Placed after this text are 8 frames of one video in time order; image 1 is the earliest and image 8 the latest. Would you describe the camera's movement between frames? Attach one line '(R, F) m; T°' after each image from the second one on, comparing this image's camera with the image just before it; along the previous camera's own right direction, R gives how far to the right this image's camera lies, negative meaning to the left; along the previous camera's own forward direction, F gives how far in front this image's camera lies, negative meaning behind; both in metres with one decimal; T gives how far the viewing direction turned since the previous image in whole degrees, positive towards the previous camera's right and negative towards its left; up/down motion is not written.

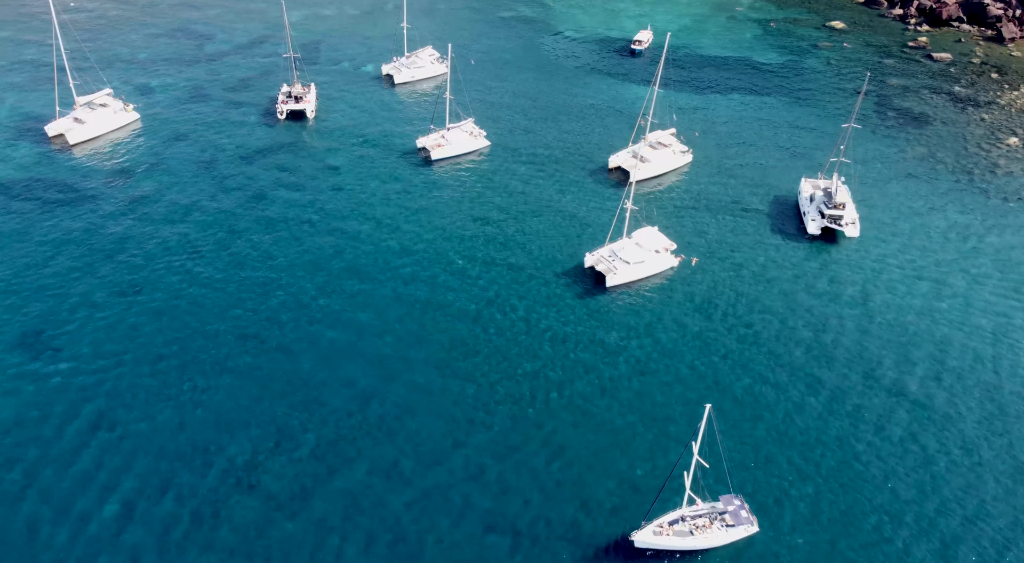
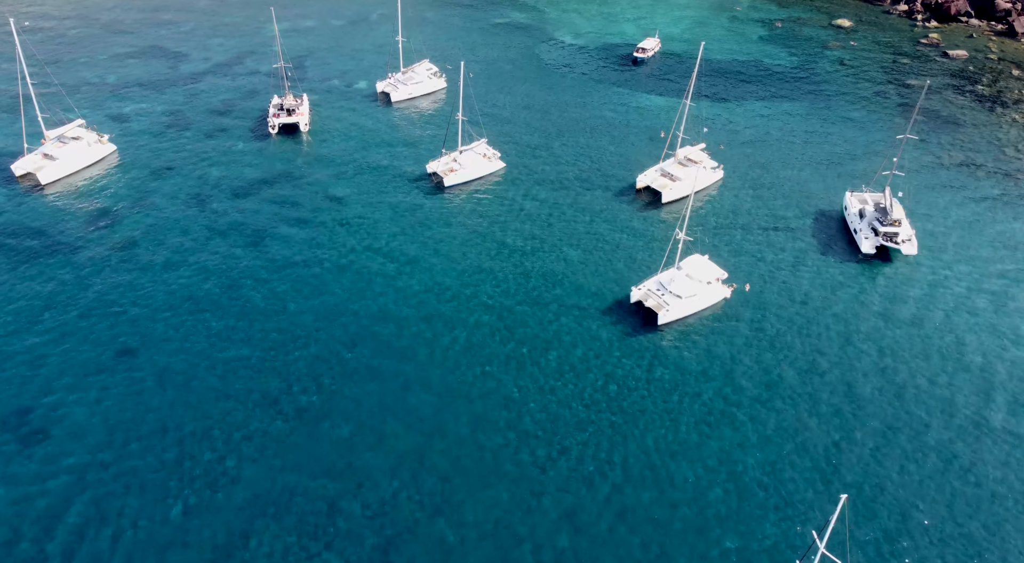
(-8.0, +9.1) m; +2°
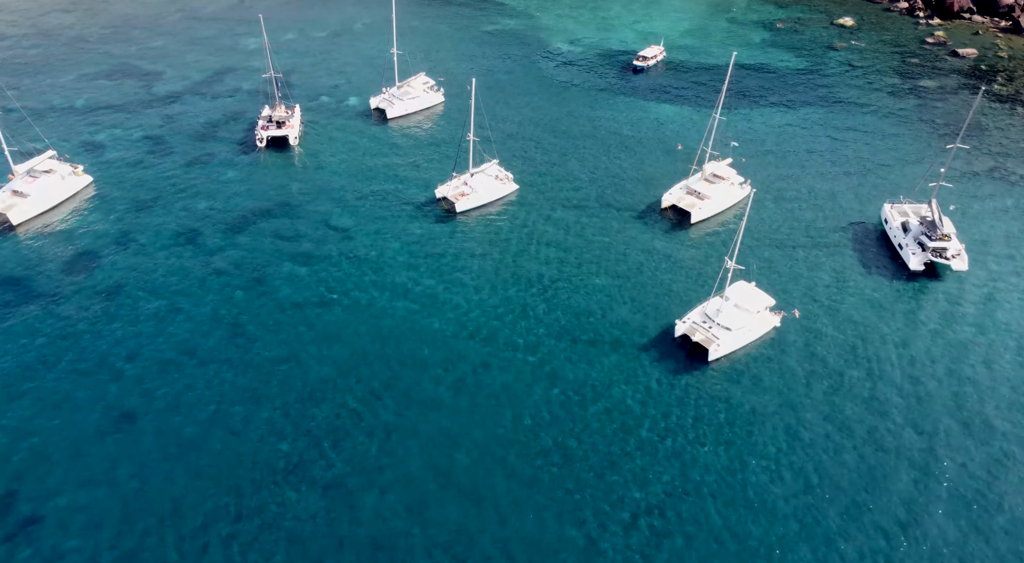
(-6.7, +7.5) m; +2°
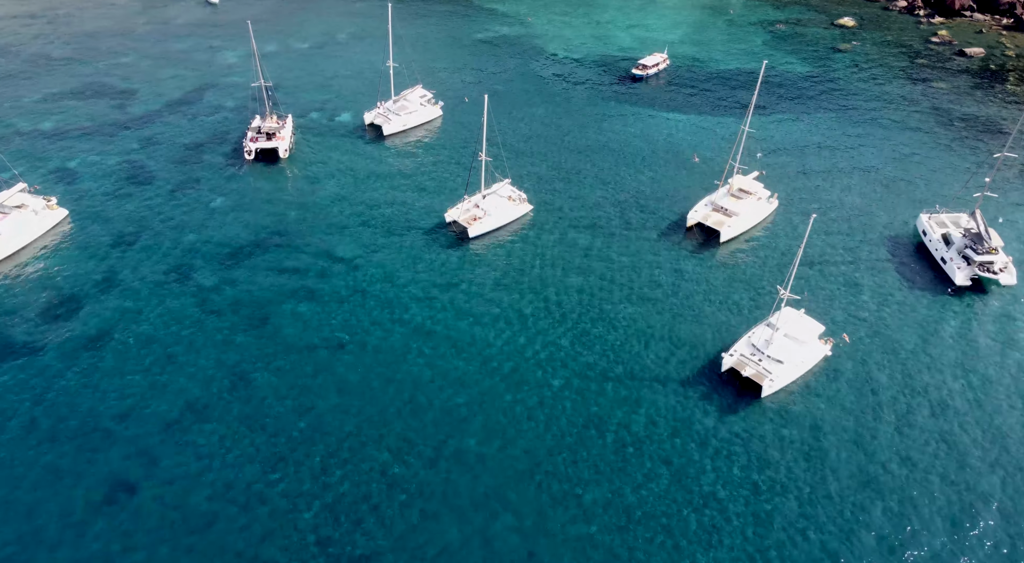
(-6.0, +6.7) m; +2°
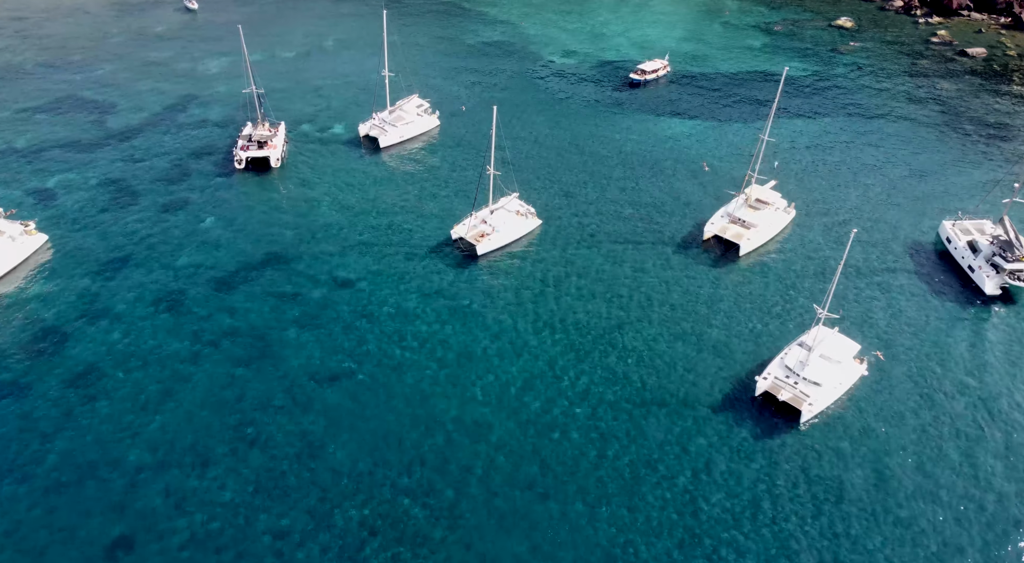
(-3.9, +4.5) m; +2°
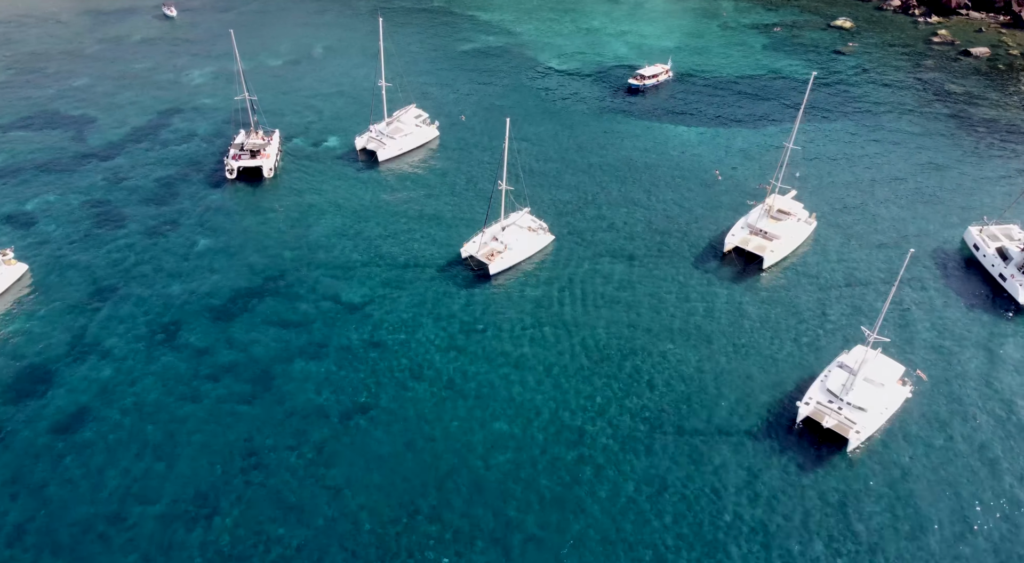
(-4.1, +4.5) m; +2°
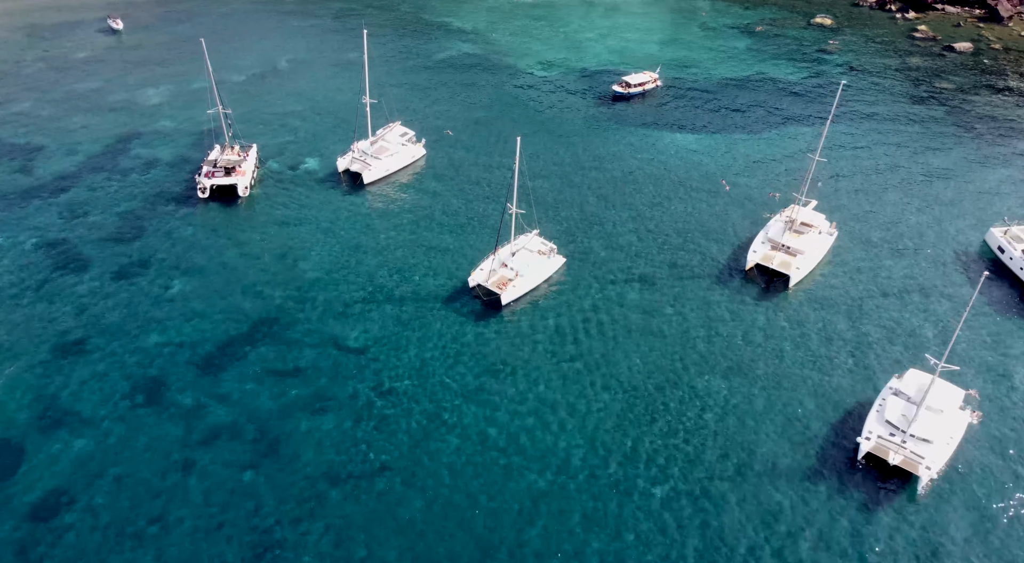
(-6.5, +6.6) m; +4°
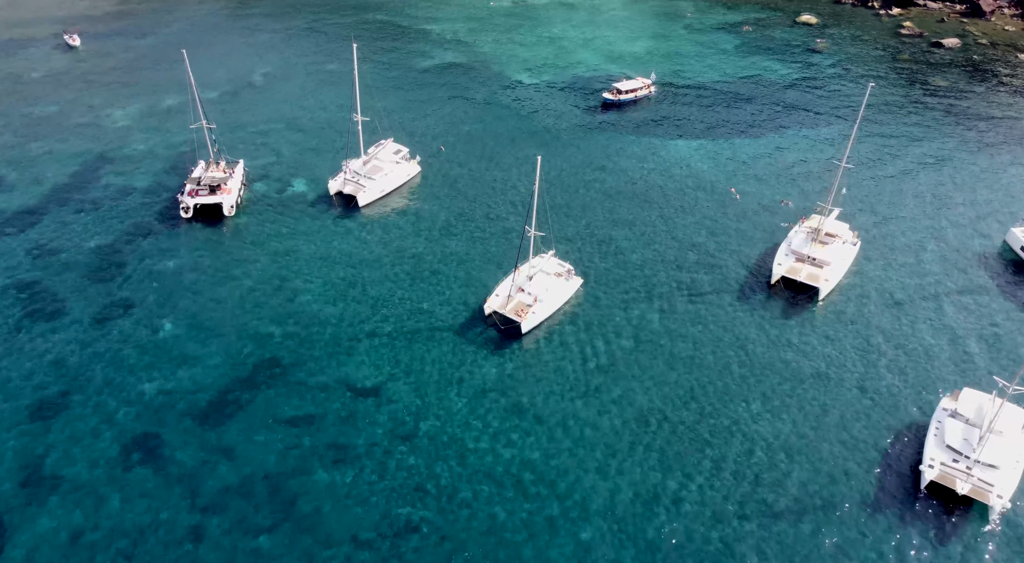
(-5.6, +5.0) m; +3°
